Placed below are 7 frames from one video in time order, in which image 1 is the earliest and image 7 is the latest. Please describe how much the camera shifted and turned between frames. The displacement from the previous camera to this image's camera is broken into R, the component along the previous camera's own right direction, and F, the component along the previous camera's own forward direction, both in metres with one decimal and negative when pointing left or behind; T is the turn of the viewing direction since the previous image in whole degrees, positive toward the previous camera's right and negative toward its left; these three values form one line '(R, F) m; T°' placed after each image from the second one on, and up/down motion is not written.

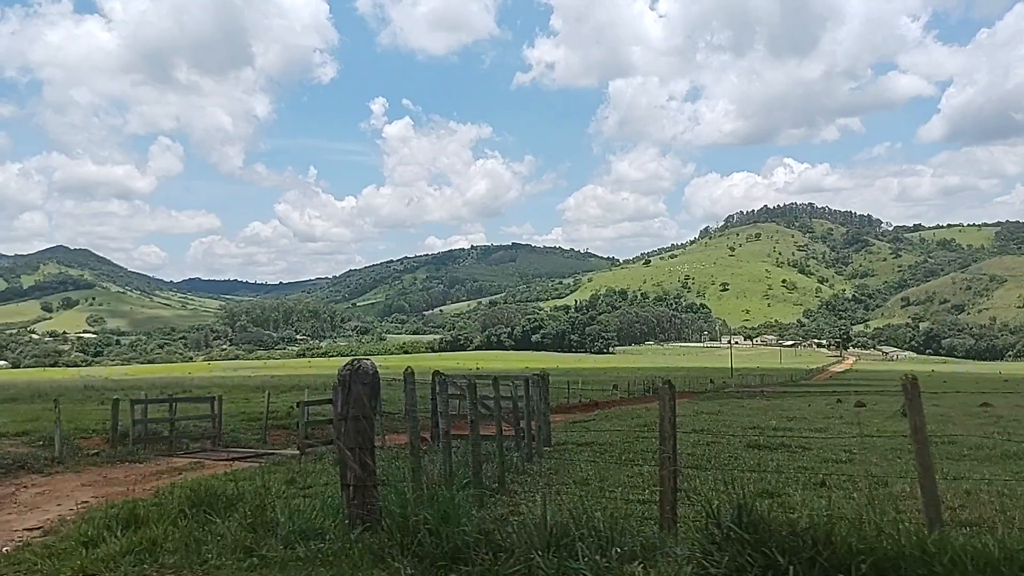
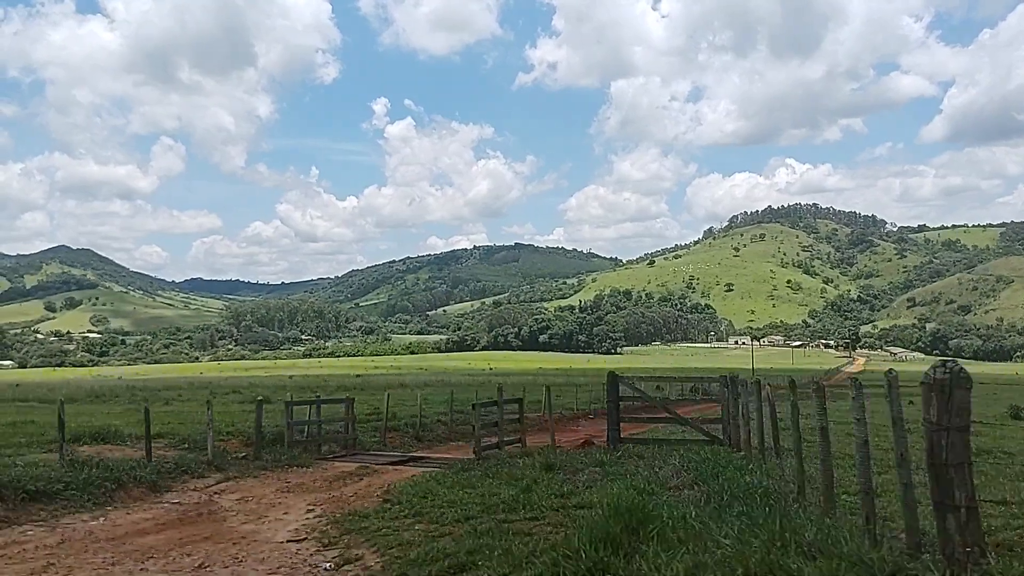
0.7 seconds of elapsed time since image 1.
(-1.2, +0.2) m; 0°
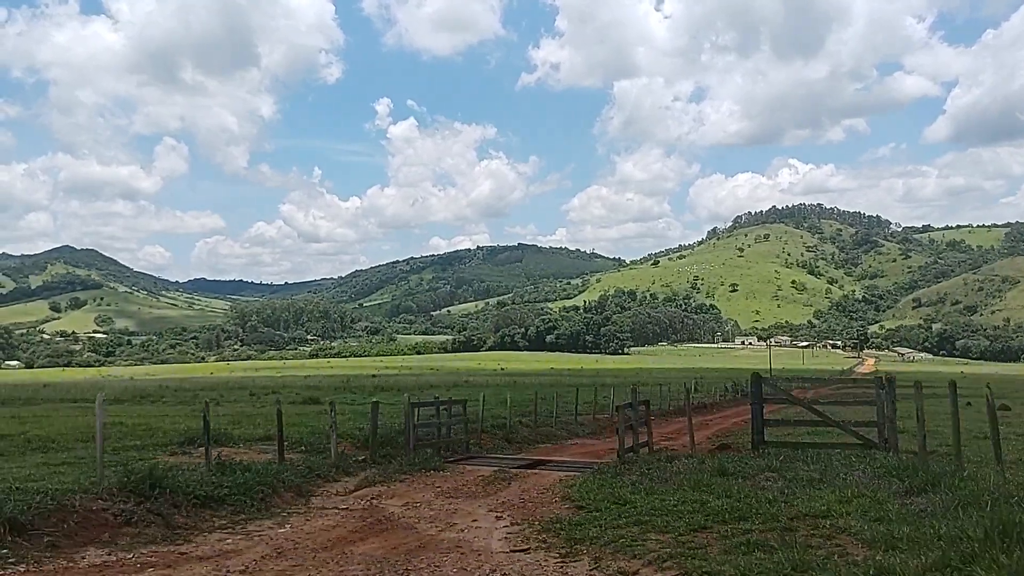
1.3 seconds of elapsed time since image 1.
(-0.9, +0.2) m; 0°
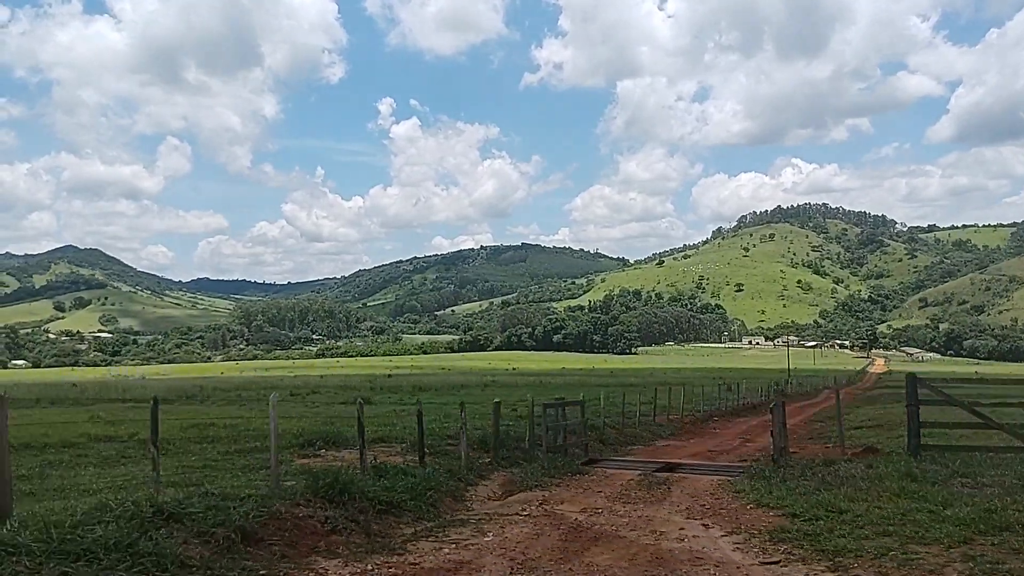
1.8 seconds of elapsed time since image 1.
(-0.9, +0.2) m; 0°
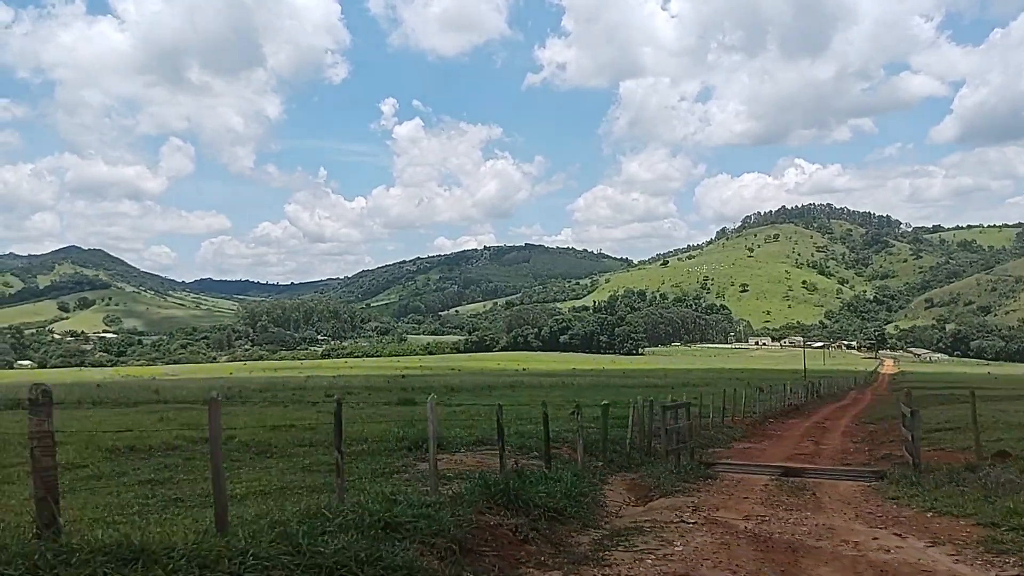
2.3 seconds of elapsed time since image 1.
(-0.8, +0.2) m; 0°
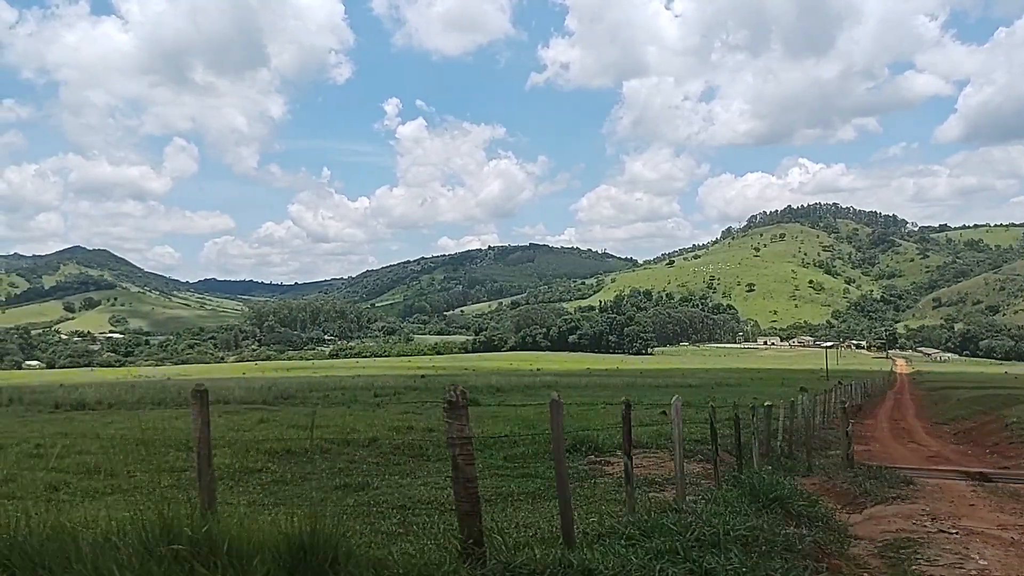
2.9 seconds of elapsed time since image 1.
(-1.1, +0.3) m; 0°
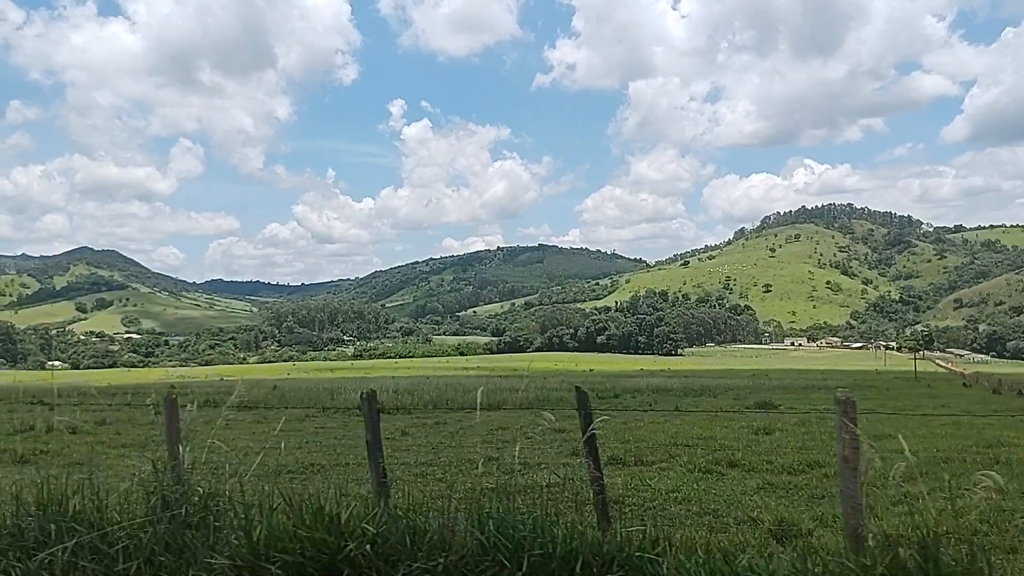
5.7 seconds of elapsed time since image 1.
(-4.7, +0.8) m; 0°
